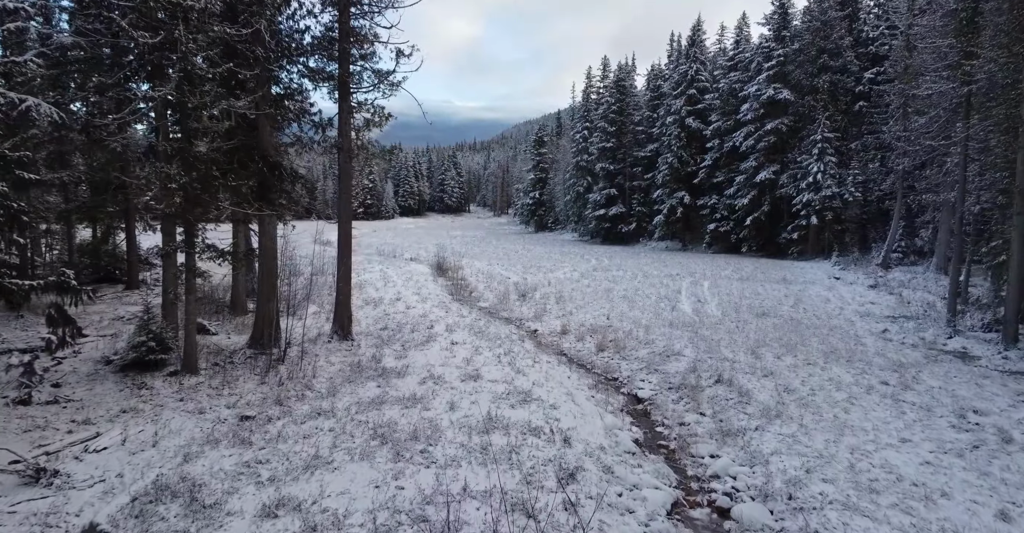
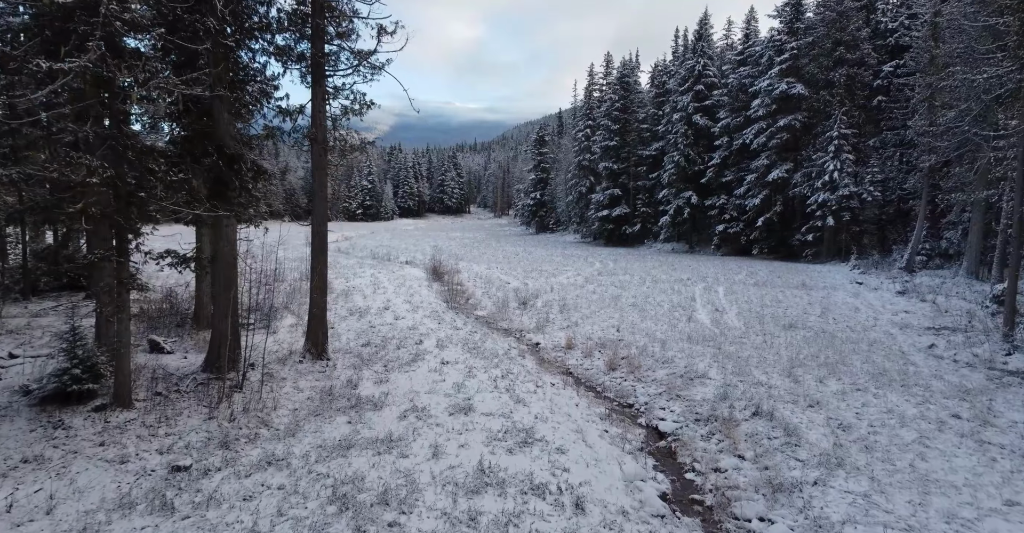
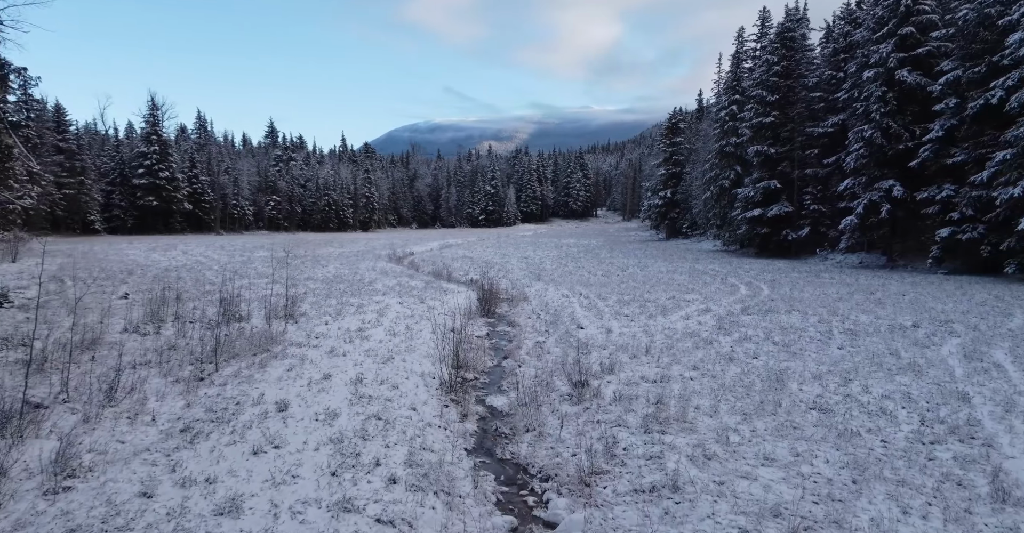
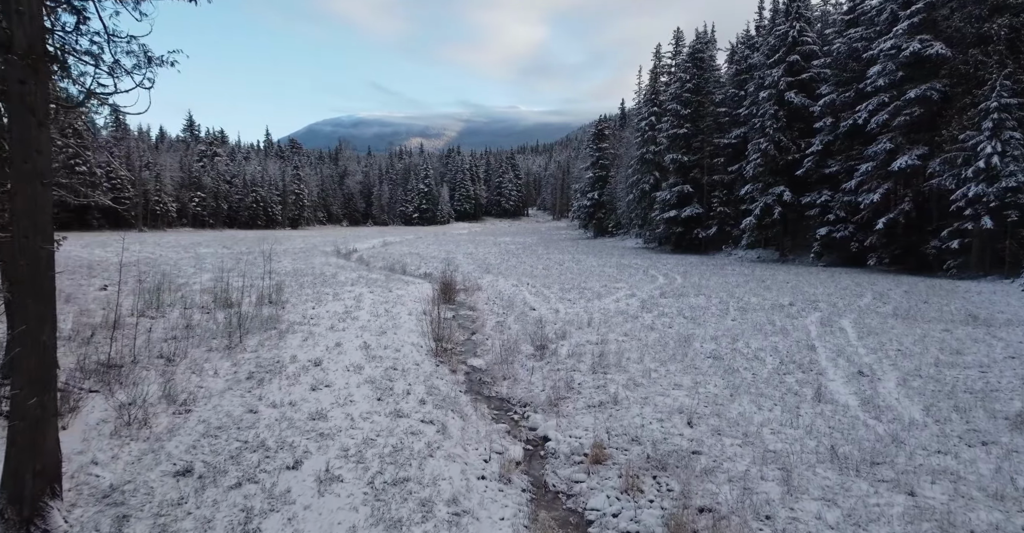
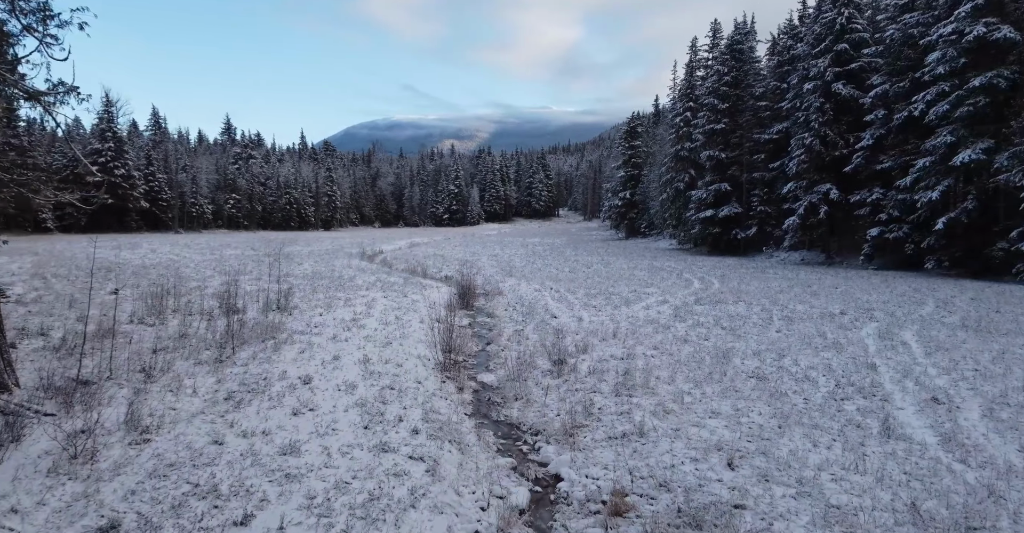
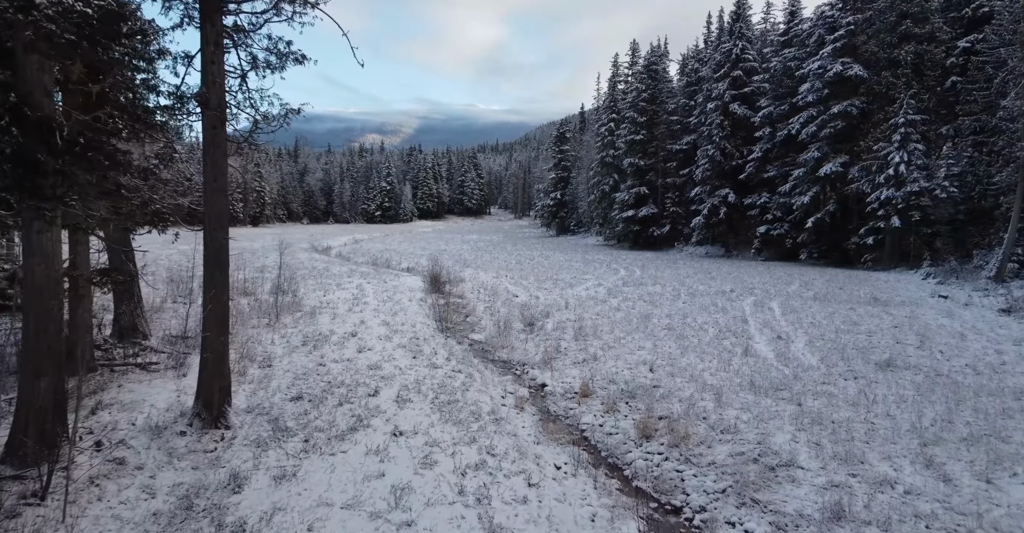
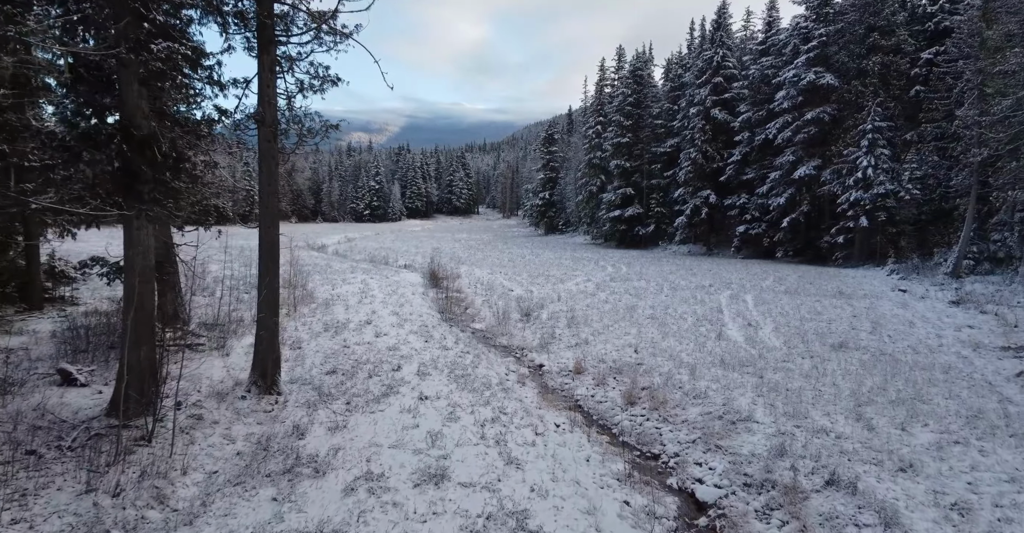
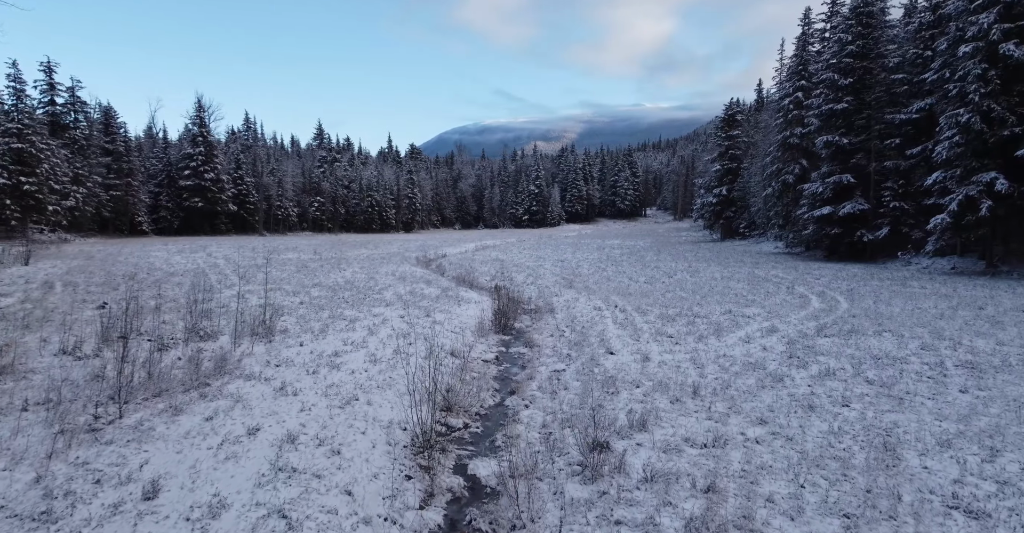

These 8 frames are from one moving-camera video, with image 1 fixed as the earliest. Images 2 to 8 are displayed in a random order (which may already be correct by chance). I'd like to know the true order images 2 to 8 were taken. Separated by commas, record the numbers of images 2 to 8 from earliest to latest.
2, 7, 6, 4, 5, 3, 8
